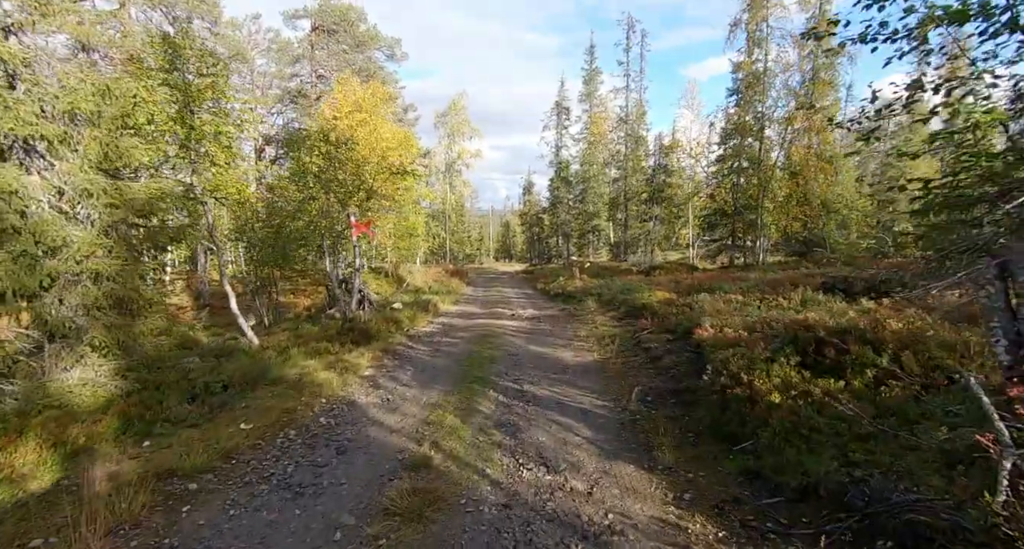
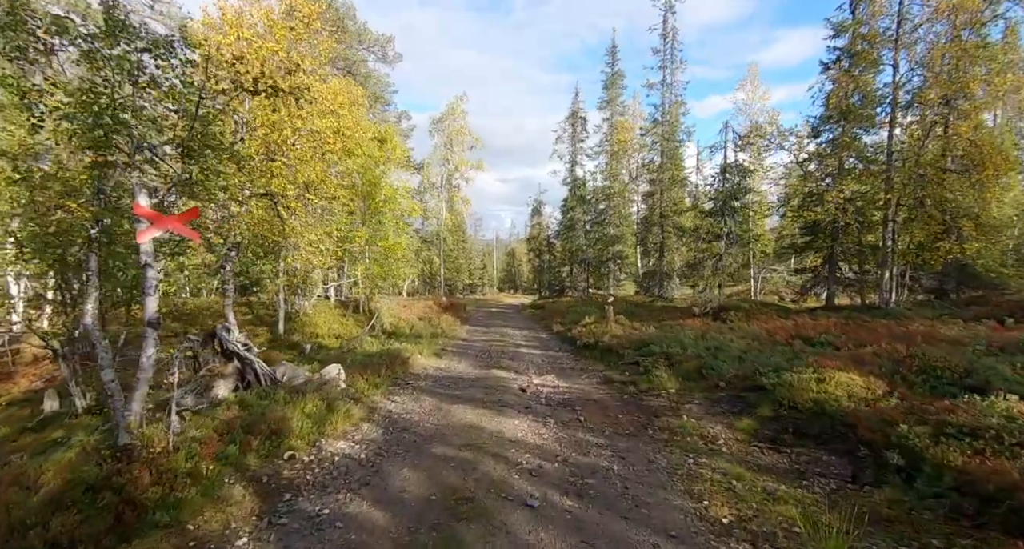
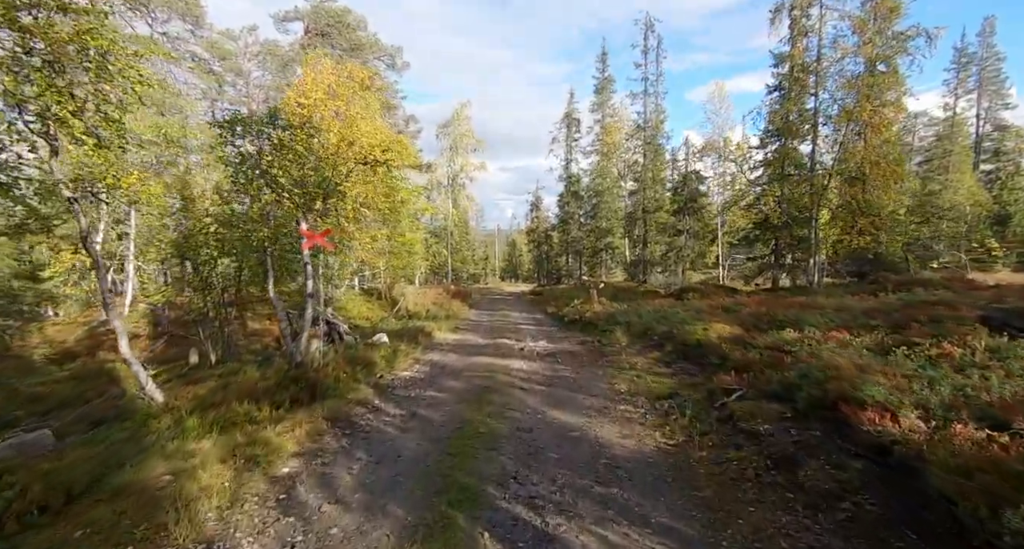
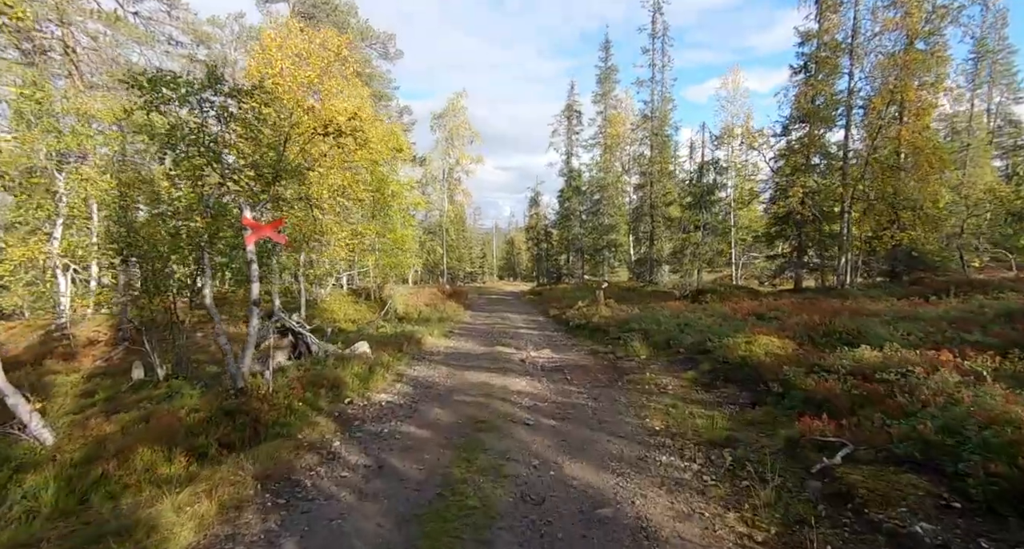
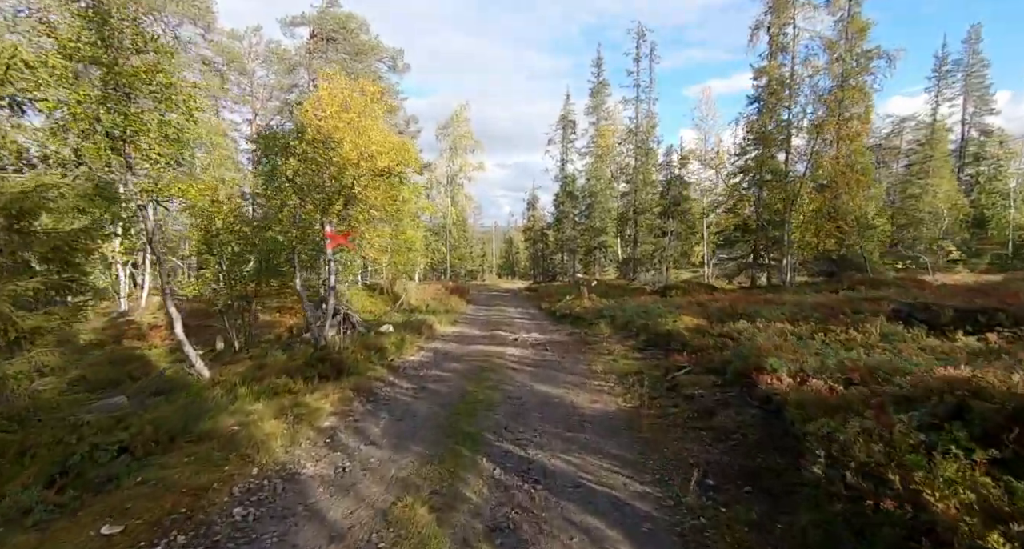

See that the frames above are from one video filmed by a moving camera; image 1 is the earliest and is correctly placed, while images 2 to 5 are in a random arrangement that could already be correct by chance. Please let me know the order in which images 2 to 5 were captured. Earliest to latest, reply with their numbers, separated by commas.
5, 3, 4, 2
